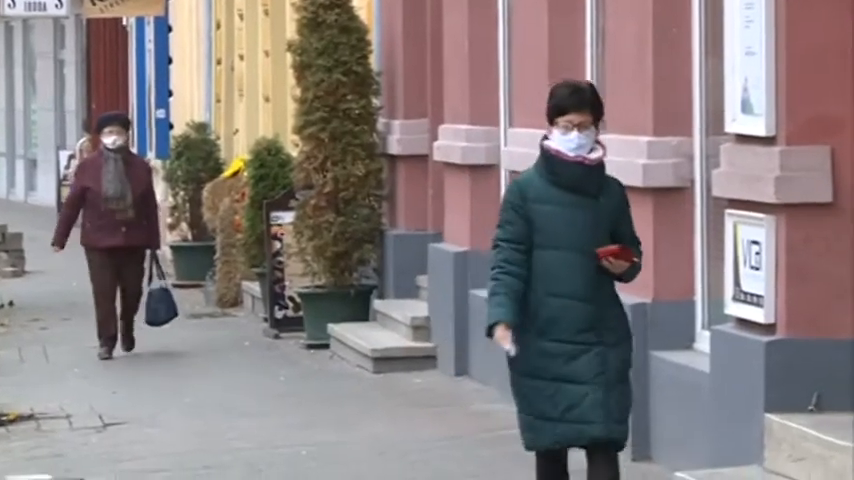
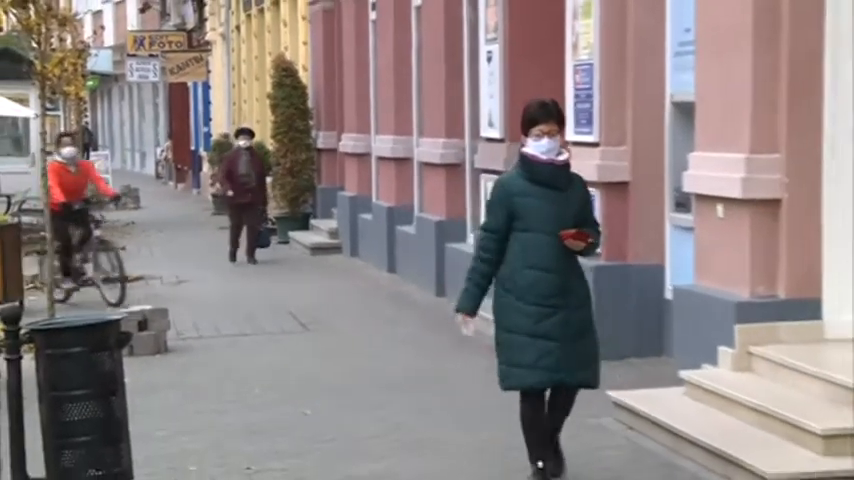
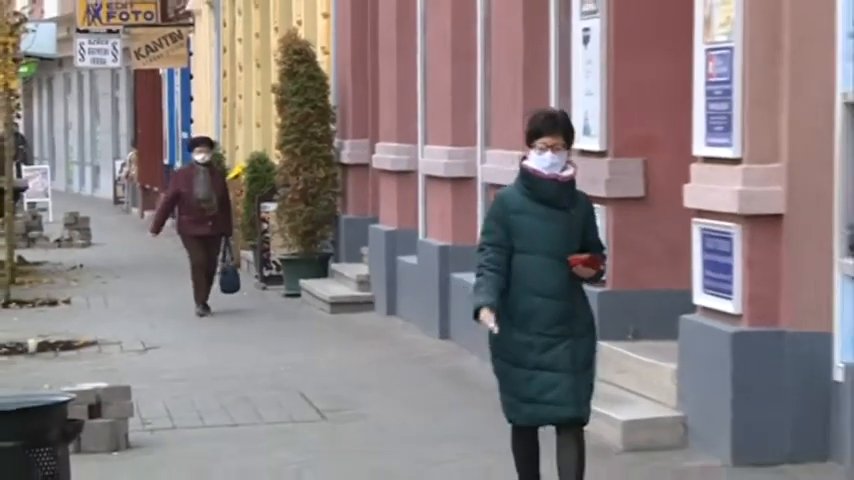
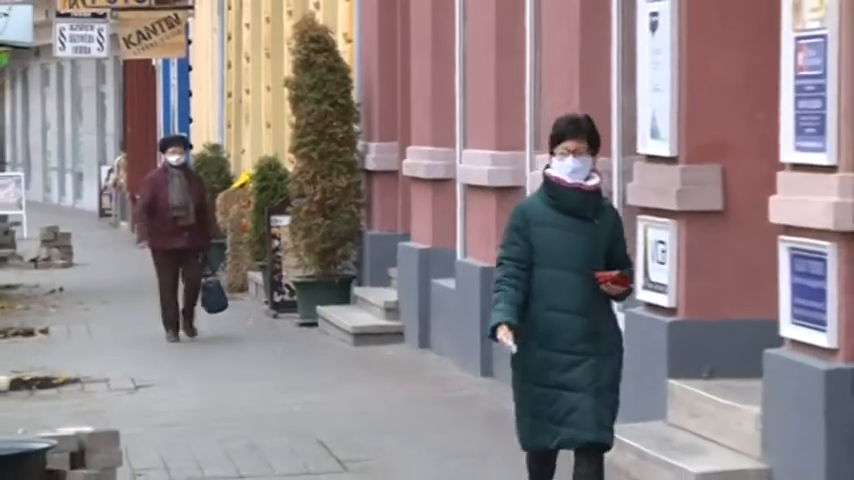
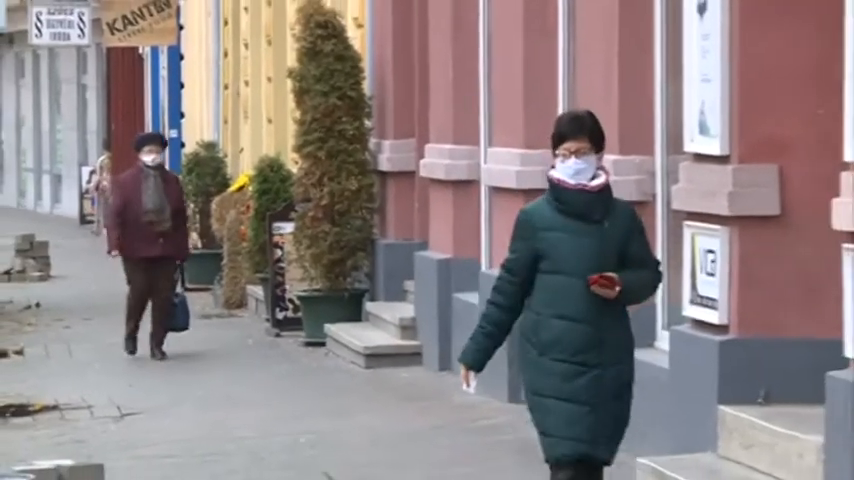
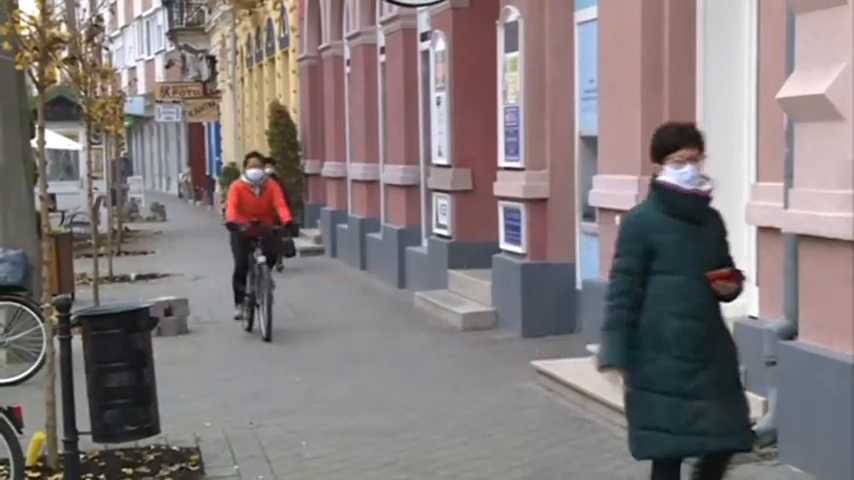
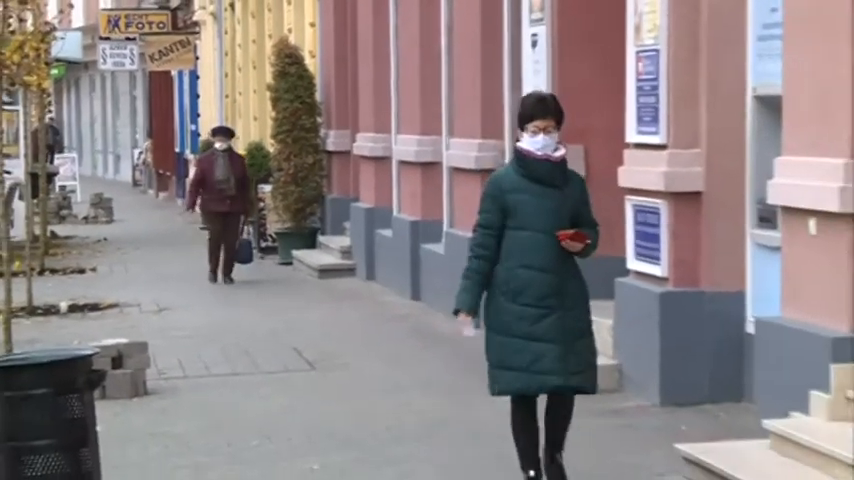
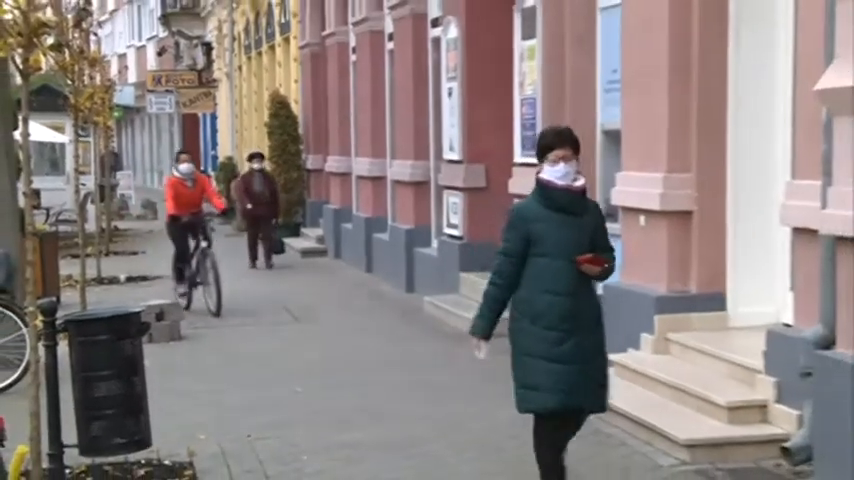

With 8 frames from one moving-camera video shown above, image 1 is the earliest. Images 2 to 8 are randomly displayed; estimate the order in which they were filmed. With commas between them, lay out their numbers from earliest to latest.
5, 4, 3, 7, 2, 8, 6
